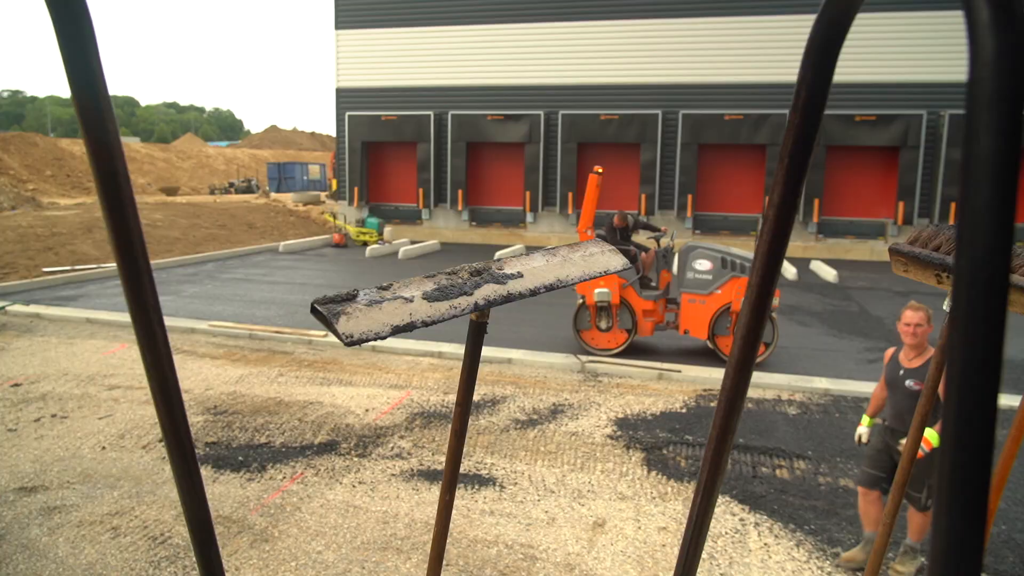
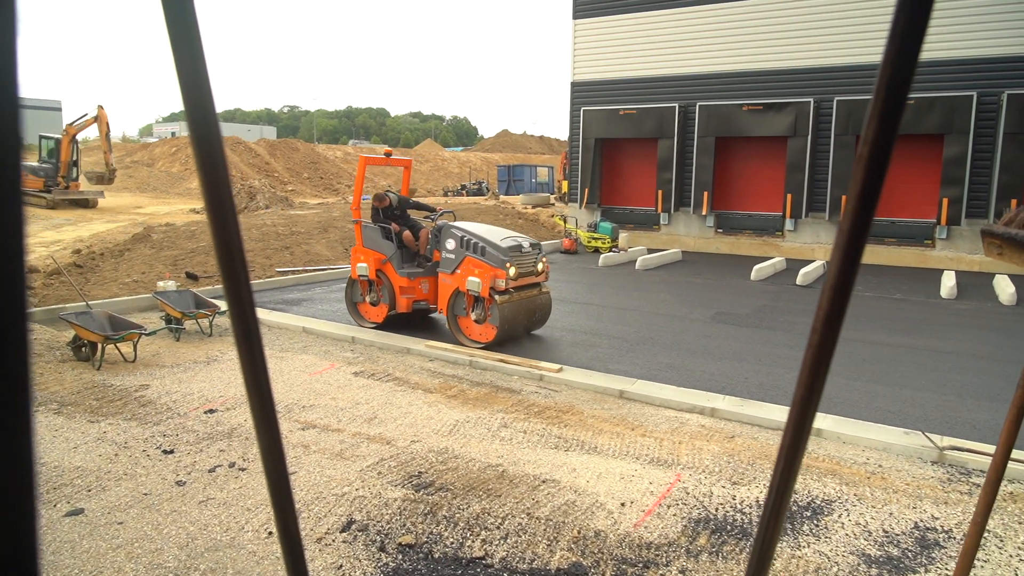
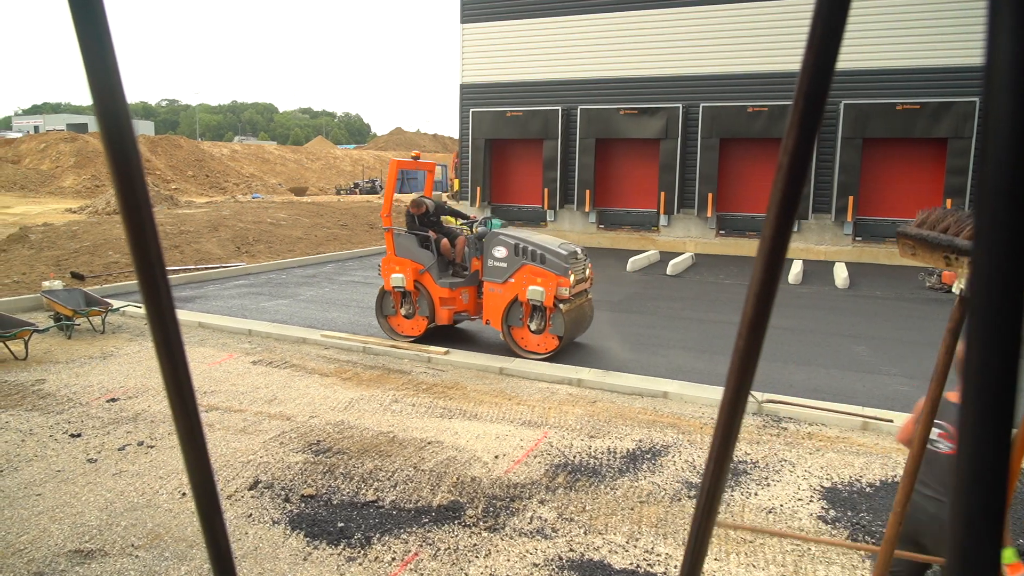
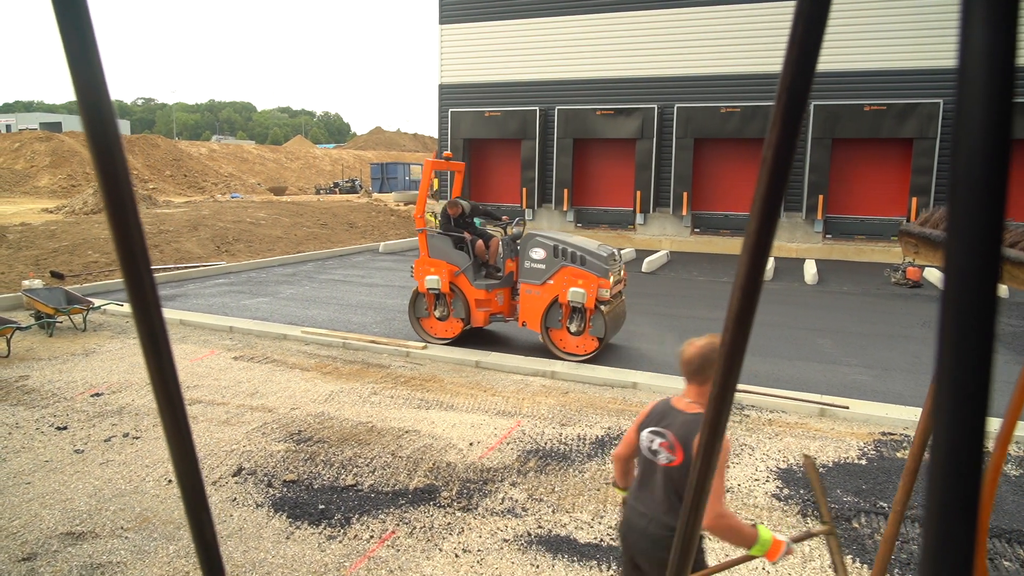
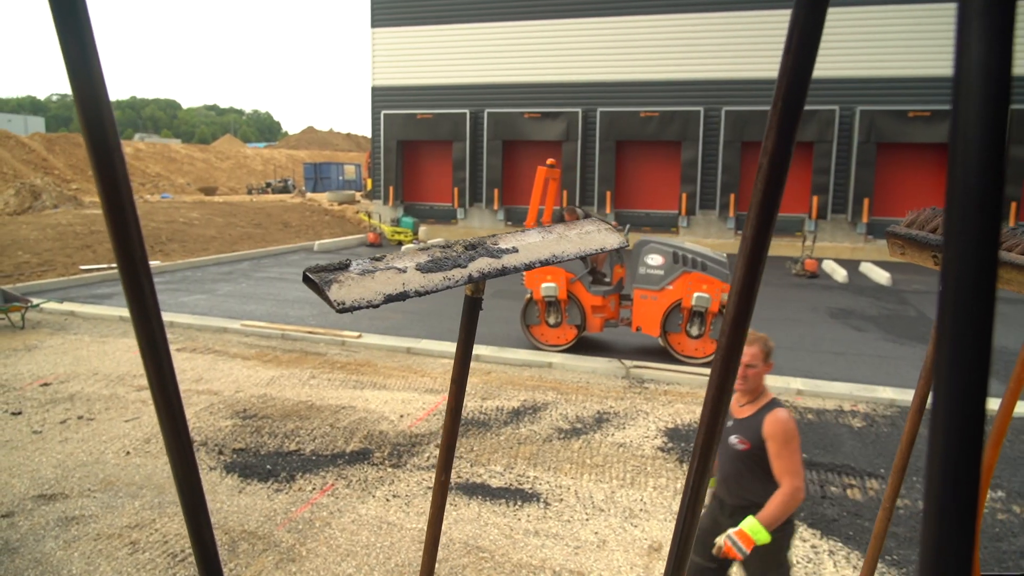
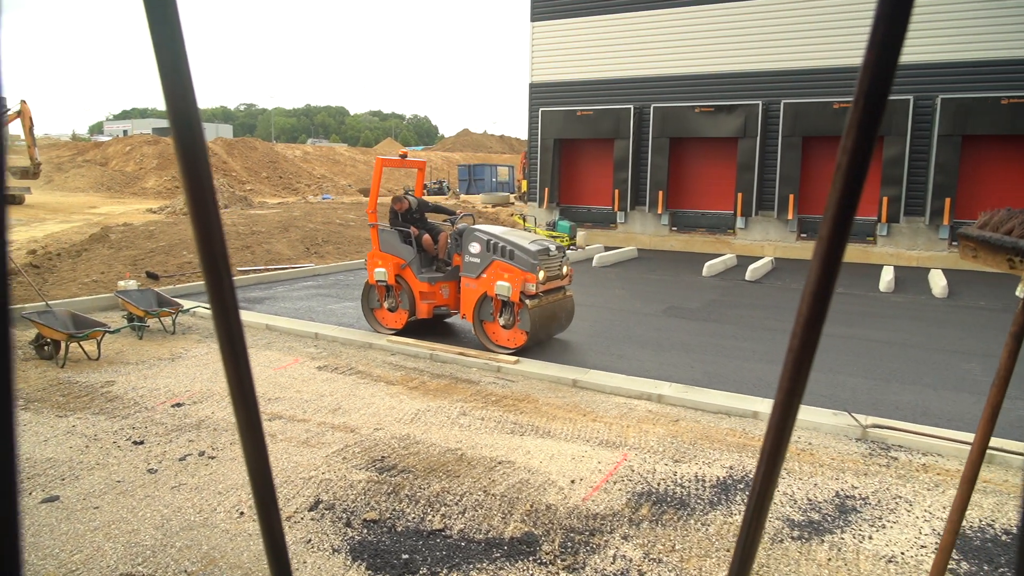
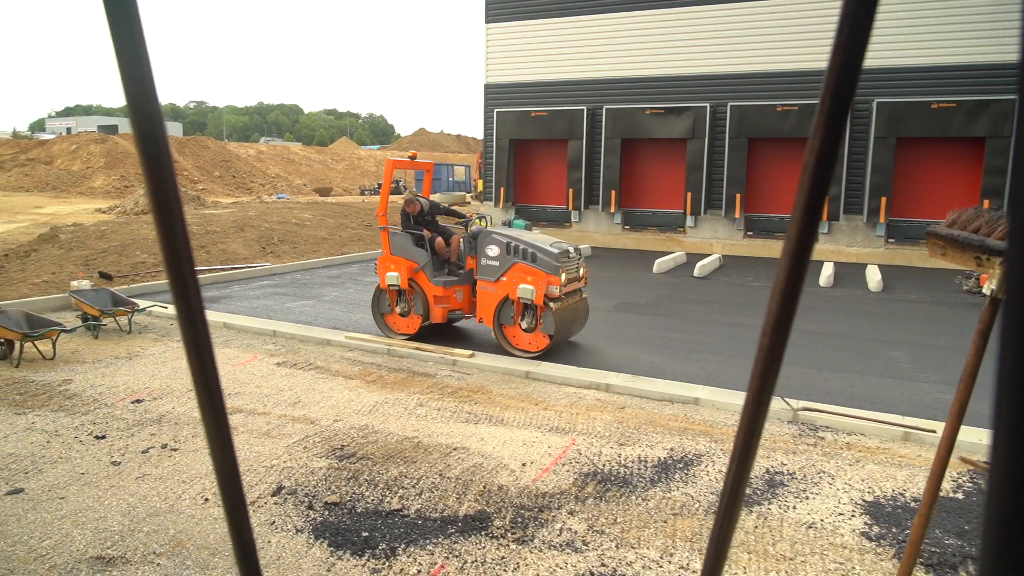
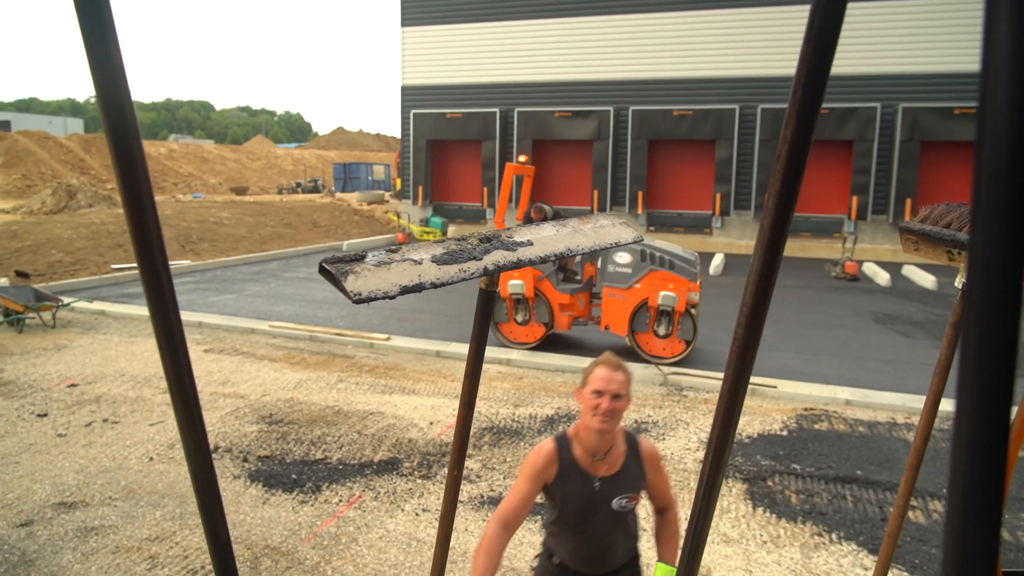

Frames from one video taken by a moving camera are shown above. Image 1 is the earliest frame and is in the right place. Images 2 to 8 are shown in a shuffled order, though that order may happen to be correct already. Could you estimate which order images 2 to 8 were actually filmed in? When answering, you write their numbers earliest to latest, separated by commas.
5, 8, 4, 3, 7, 6, 2
